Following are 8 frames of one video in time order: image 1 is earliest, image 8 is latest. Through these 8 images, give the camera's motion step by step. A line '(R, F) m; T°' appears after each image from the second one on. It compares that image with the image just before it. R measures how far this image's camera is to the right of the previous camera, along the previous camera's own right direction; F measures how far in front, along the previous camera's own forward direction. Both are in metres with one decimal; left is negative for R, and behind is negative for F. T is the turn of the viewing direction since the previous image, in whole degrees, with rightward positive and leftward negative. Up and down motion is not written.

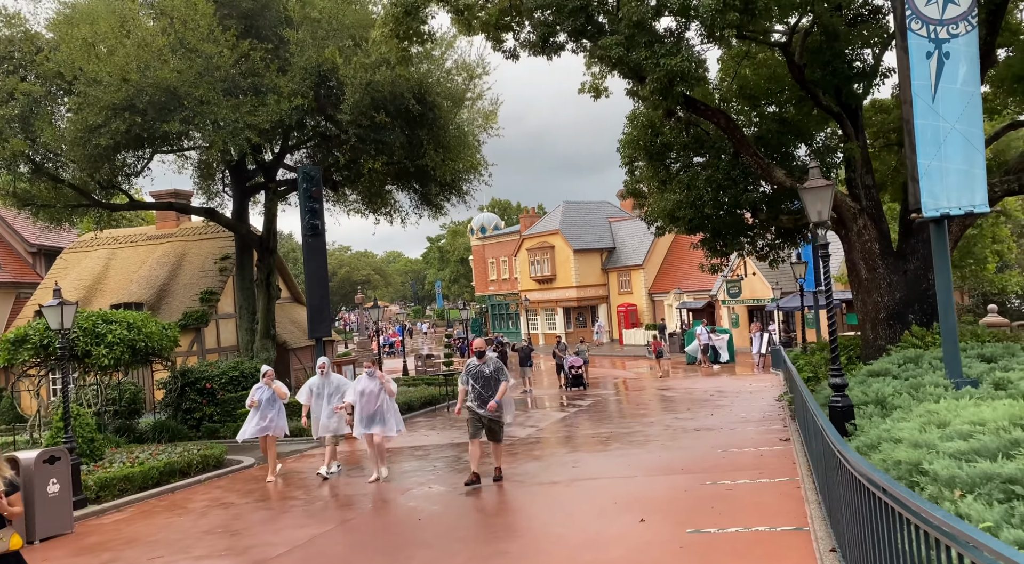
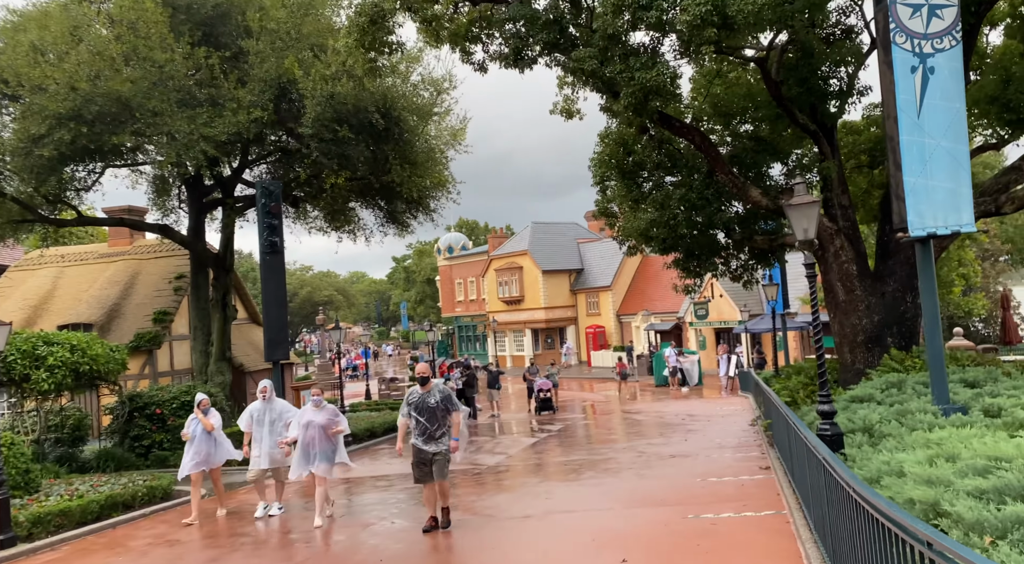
(0.0, +0.6) m; +2°
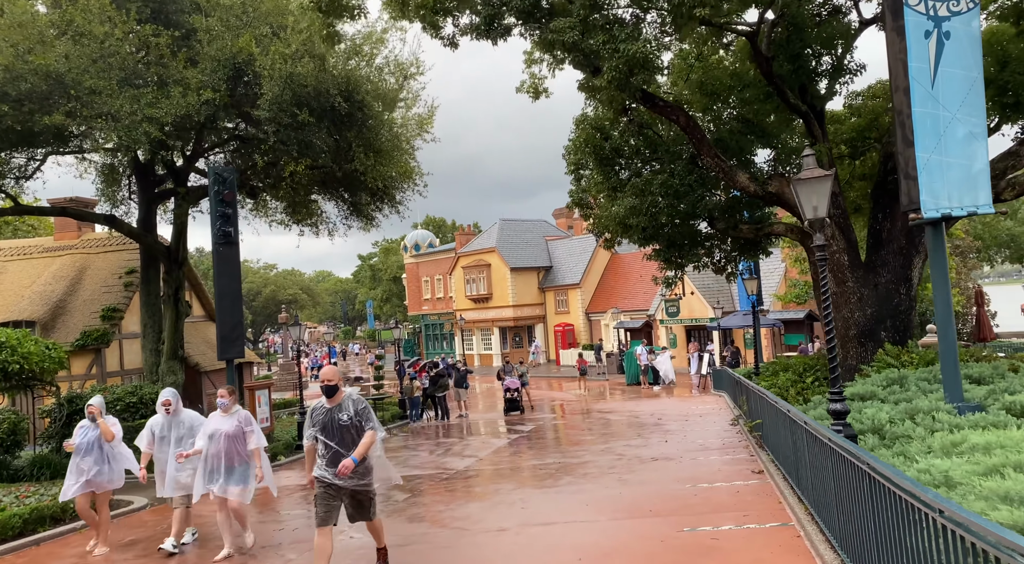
(-0.1, +1.1) m; +2°
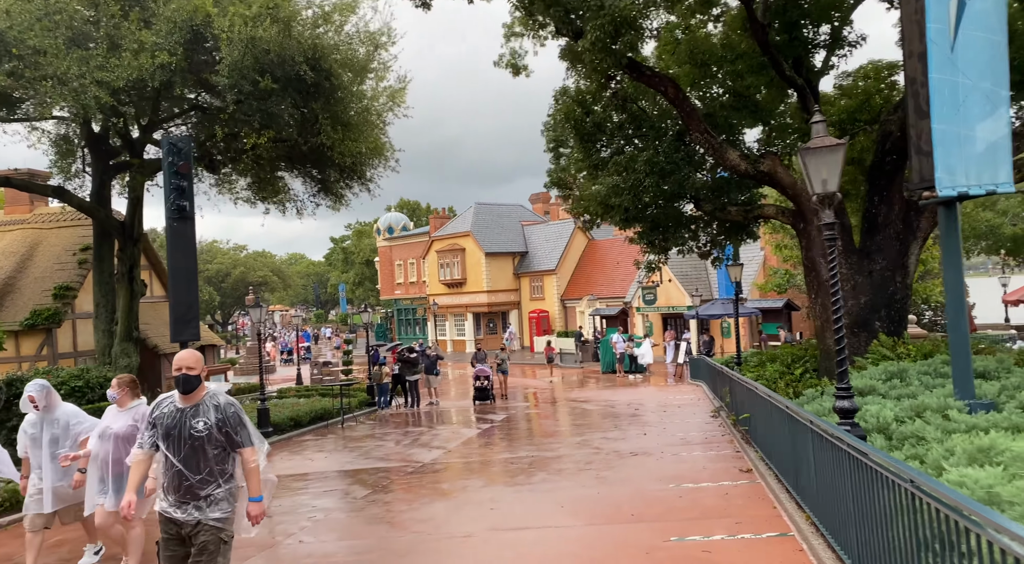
(0.0, +1.0) m; +2°
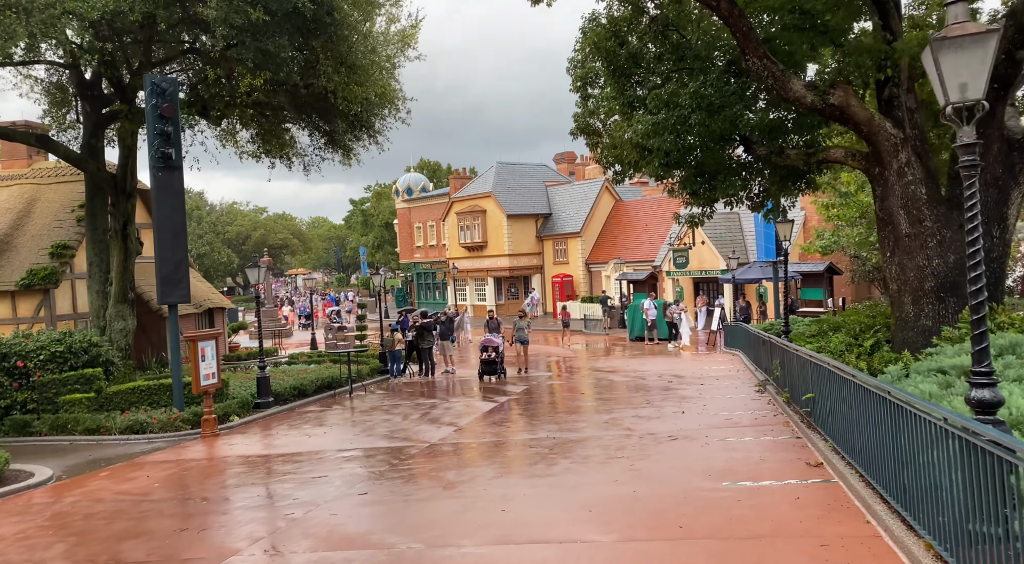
(+0.1, +2.0) m; -1°
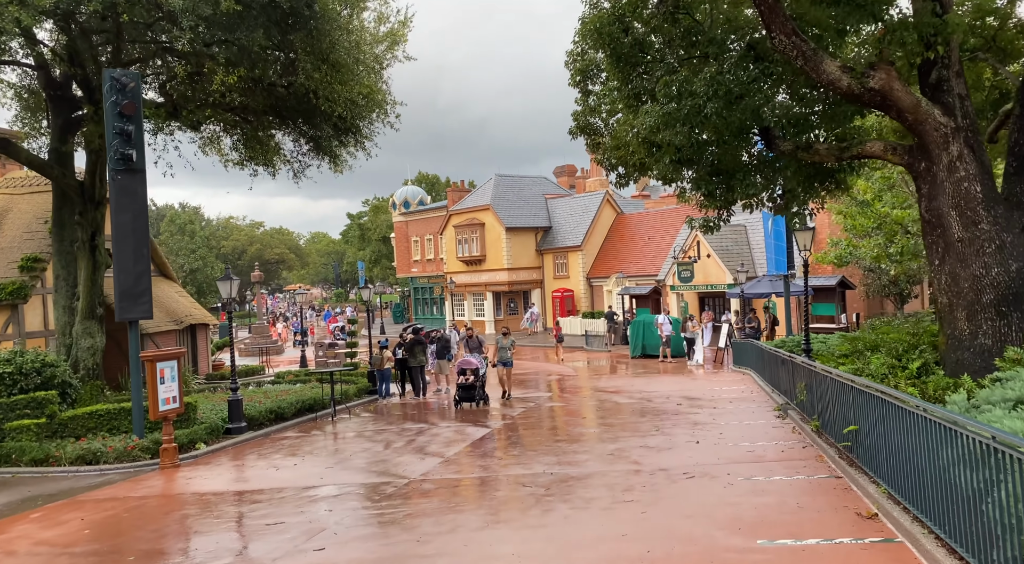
(+0.1, +1.6) m; 0°
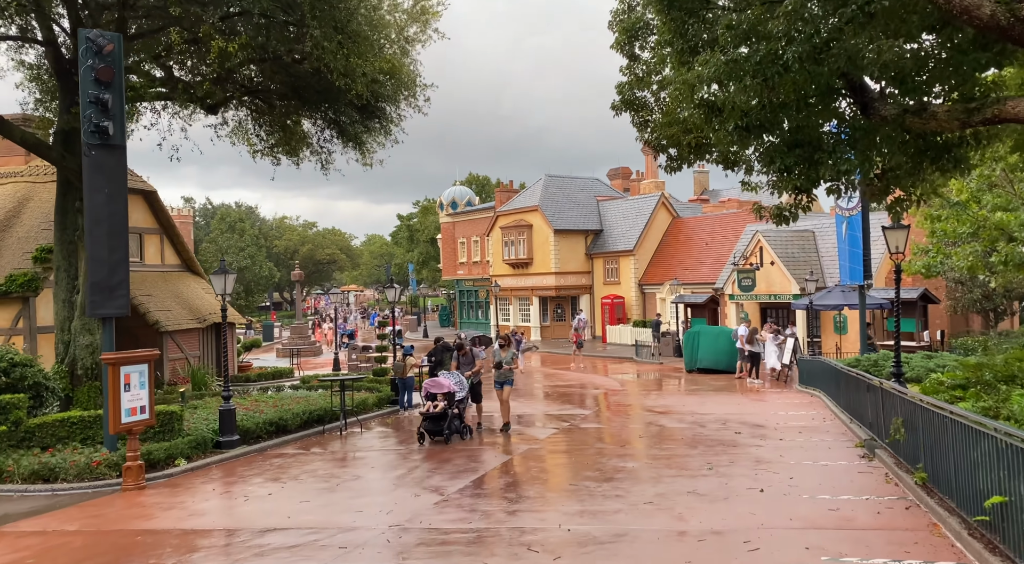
(+0.4, +2.5) m; -4°
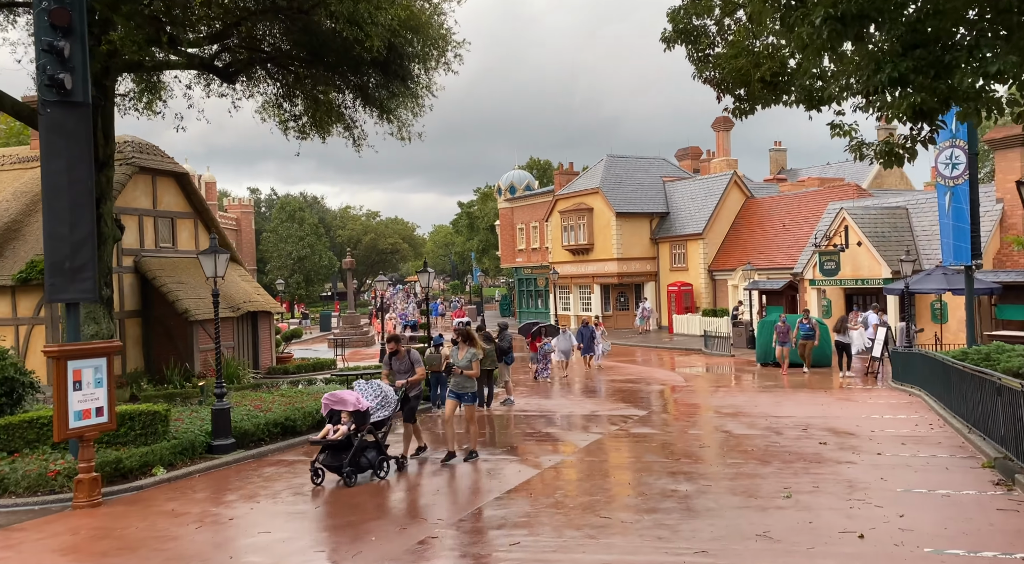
(+0.5, +2.5) m; -4°
